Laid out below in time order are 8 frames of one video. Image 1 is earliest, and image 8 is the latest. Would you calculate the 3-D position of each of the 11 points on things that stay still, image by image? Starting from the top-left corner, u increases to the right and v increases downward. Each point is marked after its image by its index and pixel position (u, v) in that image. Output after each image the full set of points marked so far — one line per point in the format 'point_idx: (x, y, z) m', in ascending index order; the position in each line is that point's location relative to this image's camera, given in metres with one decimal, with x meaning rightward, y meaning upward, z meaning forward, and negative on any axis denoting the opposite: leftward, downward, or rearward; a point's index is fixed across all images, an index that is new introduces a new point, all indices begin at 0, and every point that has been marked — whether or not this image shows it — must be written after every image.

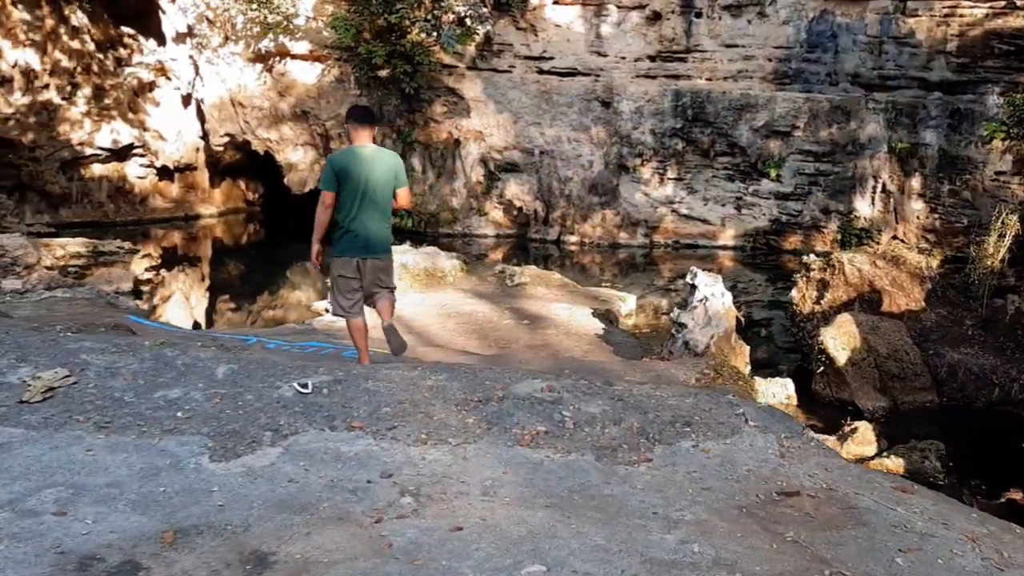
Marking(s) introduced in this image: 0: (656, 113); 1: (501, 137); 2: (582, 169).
0: (+2.6, +3.1, +16.0) m
1: (-0.2, +2.9, +16.8) m
2: (+1.3, +2.2, +16.4) m
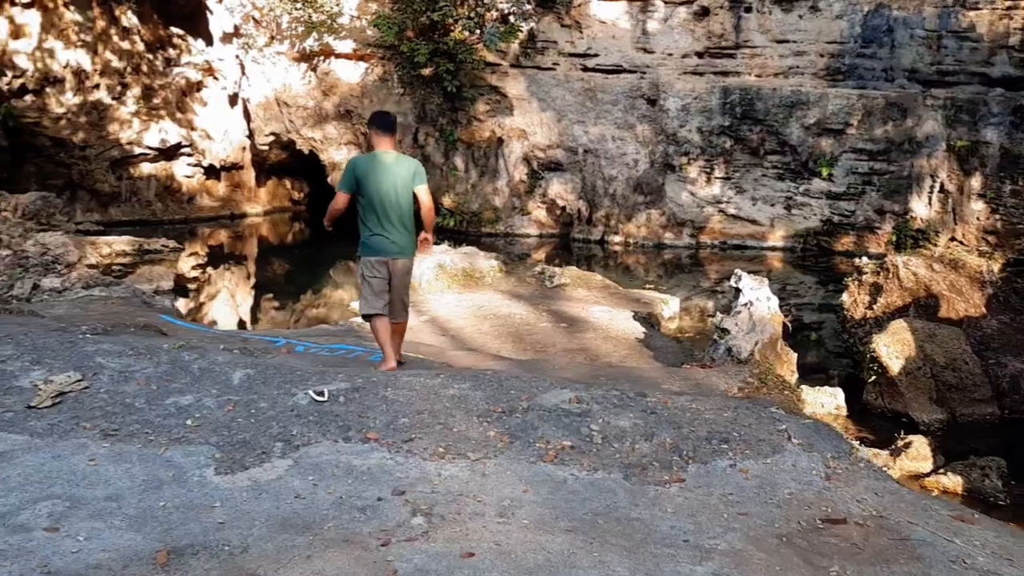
0: (+3.4, +3.1, +15.6) m
1: (+0.6, +2.9, +16.5) m
2: (+2.1, +2.2, +16.1) m
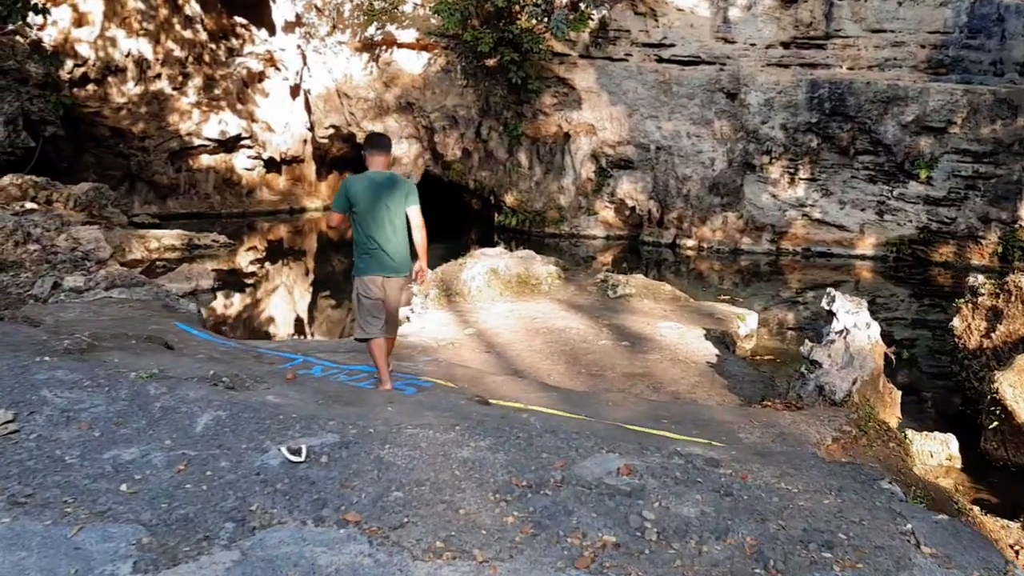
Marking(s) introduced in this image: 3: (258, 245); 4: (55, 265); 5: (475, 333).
0: (+4.5, +3.0, +14.4) m
1: (+1.8, +2.8, +15.6) m
2: (+3.2, +2.0, +15.0) m
3: (-4.6, +0.8, +16.2) m
4: (-4.3, +0.2, +8.3) m
5: (-0.3, -0.4, +7.5) m
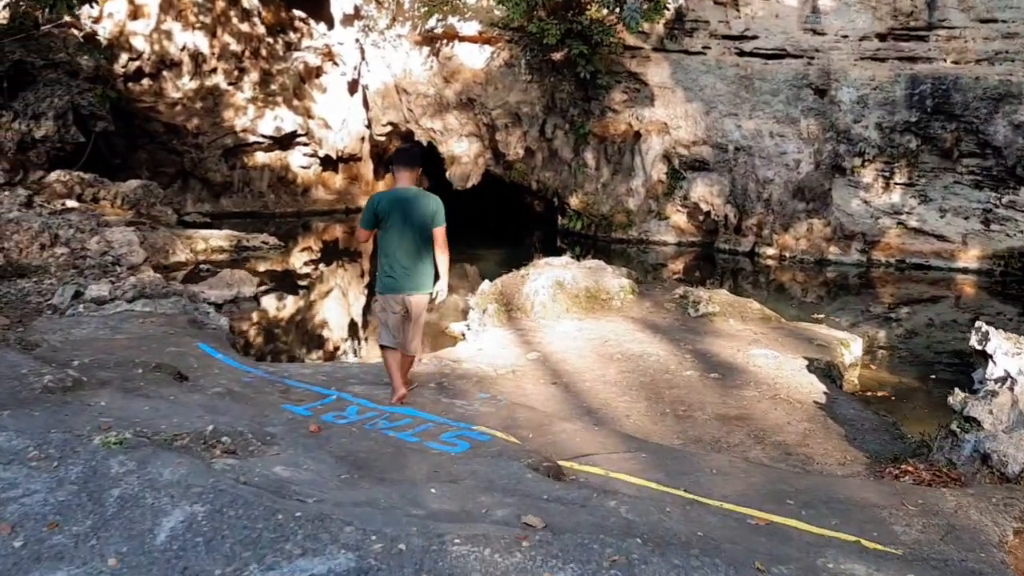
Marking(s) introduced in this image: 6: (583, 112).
0: (+5.5, +2.7, +13.1) m
1: (+2.9, +2.6, +14.5) m
2: (+4.3, +1.8, +13.8) m
3: (-3.5, +0.8, +15.5) m
4: (-3.7, +0.1, +7.6) m
5: (+0.2, -0.5, +6.6) m
6: (+1.2, +3.0, +15.2) m
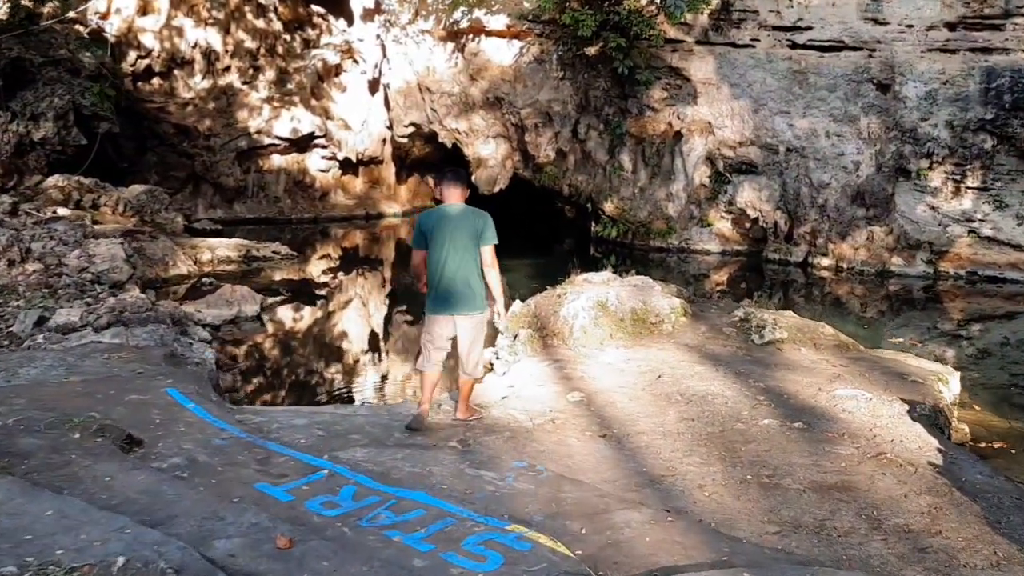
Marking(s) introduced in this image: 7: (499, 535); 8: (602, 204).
0: (+5.9, +2.5, +11.9) m
1: (+3.4, +2.4, +13.3) m
2: (+4.7, +1.6, +12.6) m
3: (-3.0, +0.6, +14.5) m
4: (-3.4, 0.0, +6.7) m
5: (+0.4, -0.7, +5.5) m
6: (+1.7, +2.8, +14.1) m
7: (0.0, -0.8, +3.0) m
8: (+1.5, +1.4, +14.5) m
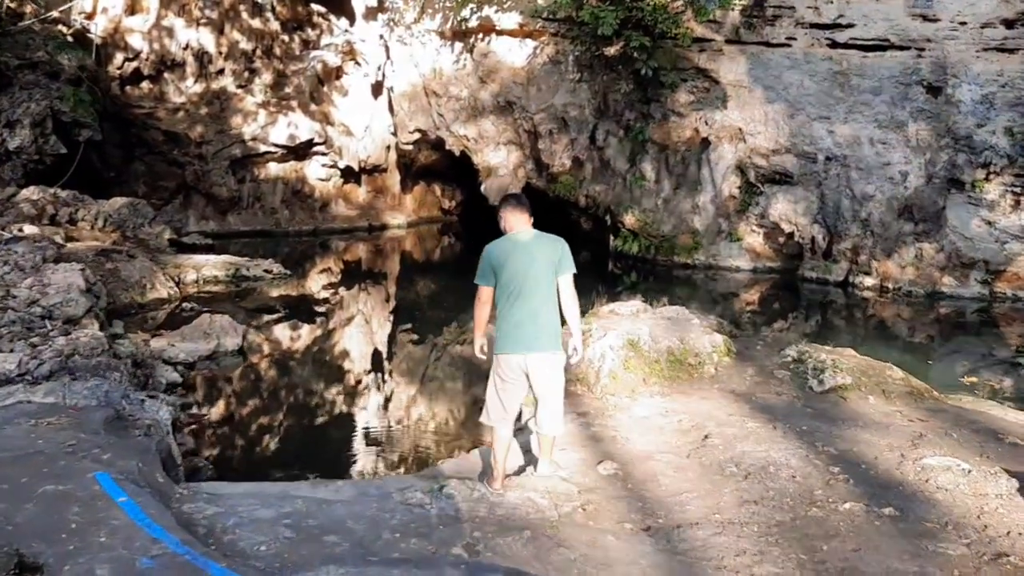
0: (+6.1, +2.2, +10.8) m
1: (+3.6, +2.1, +12.3) m
2: (+4.9, +1.4, +11.5) m
3: (-2.8, +0.3, +13.6) m
4: (-3.3, -0.3, +5.7) m
5: (+0.5, -0.9, +4.5) m
6: (+1.9, +2.5, +13.1) m
7: (0.0, -1.1, +2.0) m
8: (+1.7, +1.1, +13.5) m
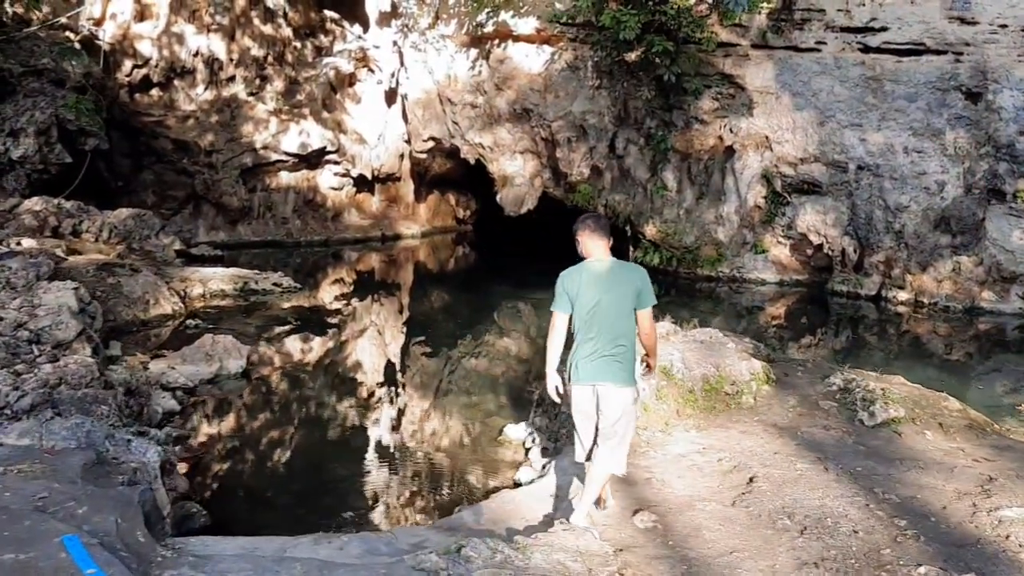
0: (+6.3, +2.1, +10.3) m
1: (+3.8, +1.9, +11.8) m
2: (+5.1, +1.2, +11.0) m
3: (-2.5, +0.1, +13.1) m
4: (-3.2, -0.4, +5.3) m
5: (+0.6, -1.1, +4.0) m
6: (+2.1, +2.3, +12.6) m
7: (+0.1, -1.2, +1.5) m
8: (+1.9, +0.9, +13.0) m
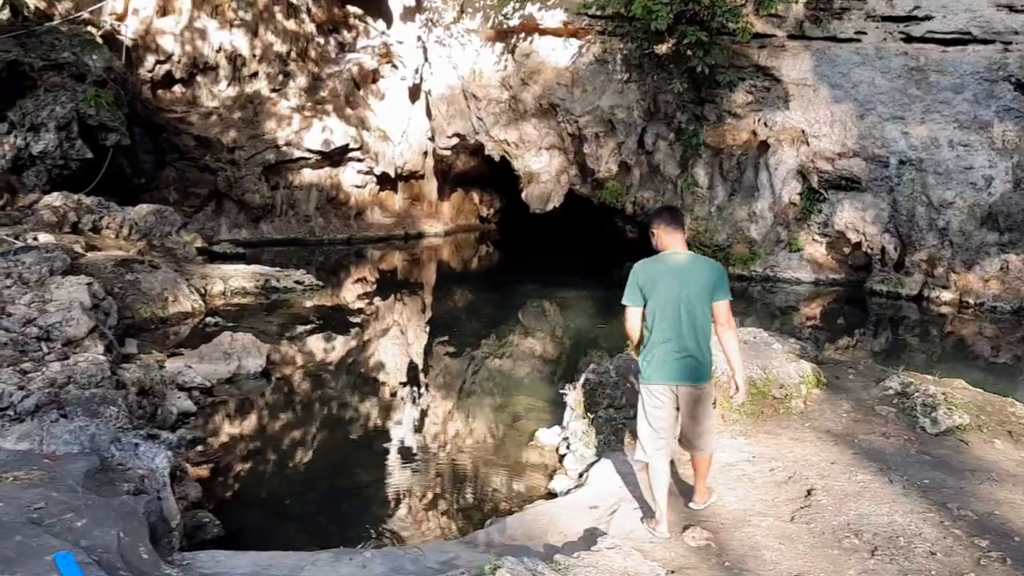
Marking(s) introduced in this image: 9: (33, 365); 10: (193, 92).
0: (+6.6, +2.1, +9.8) m
1: (+4.1, +1.9, +11.3) m
2: (+5.4, +1.2, +10.5) m
3: (-2.1, +0.1, +12.8) m
4: (-3.0, -0.4, +5.0) m
5: (+0.8, -1.1, +3.6) m
6: (+2.5, +2.3, +12.2) m
7: (+0.2, -1.2, +1.1) m
8: (+2.3, +0.9, +12.6) m
9: (-2.7, -0.4, +5.0) m
10: (-5.1, +3.1, +13.9) m
